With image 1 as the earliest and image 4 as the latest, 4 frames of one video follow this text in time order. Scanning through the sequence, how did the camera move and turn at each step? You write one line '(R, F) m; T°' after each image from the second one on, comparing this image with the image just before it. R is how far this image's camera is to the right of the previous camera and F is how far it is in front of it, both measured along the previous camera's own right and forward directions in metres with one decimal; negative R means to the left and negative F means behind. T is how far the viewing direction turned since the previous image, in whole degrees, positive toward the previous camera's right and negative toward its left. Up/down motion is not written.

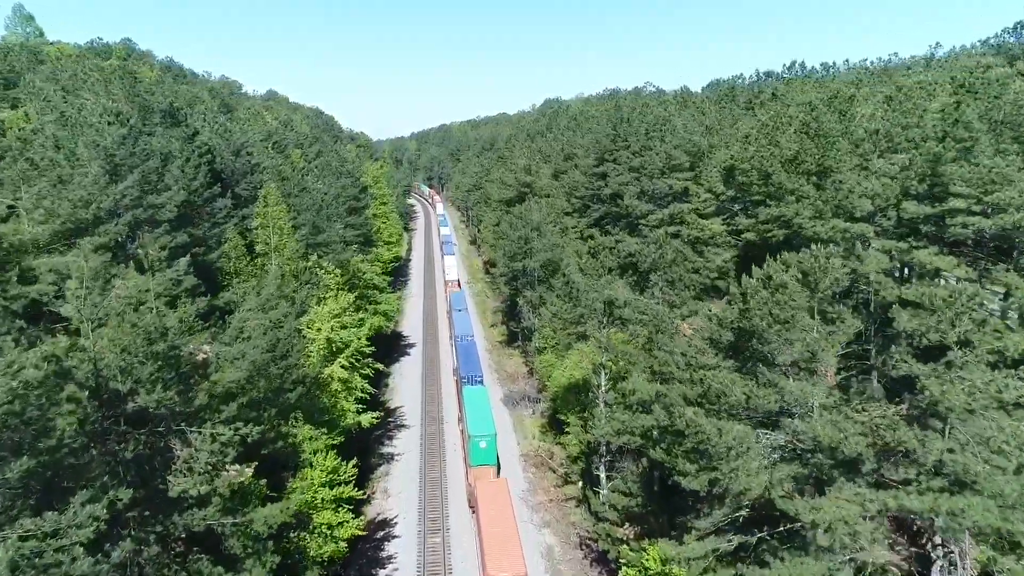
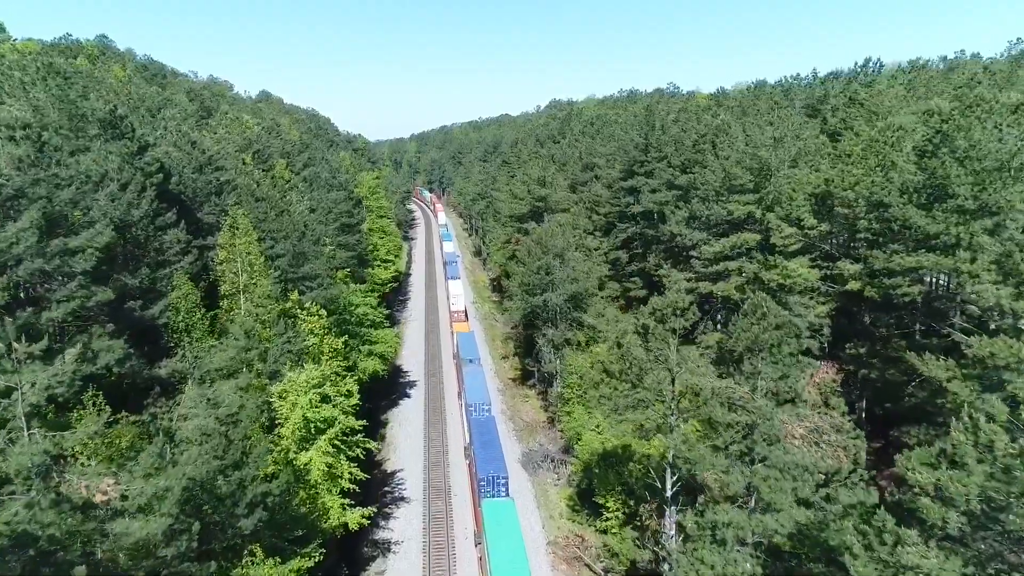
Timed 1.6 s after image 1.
(-1.2, +7.7) m; 0°
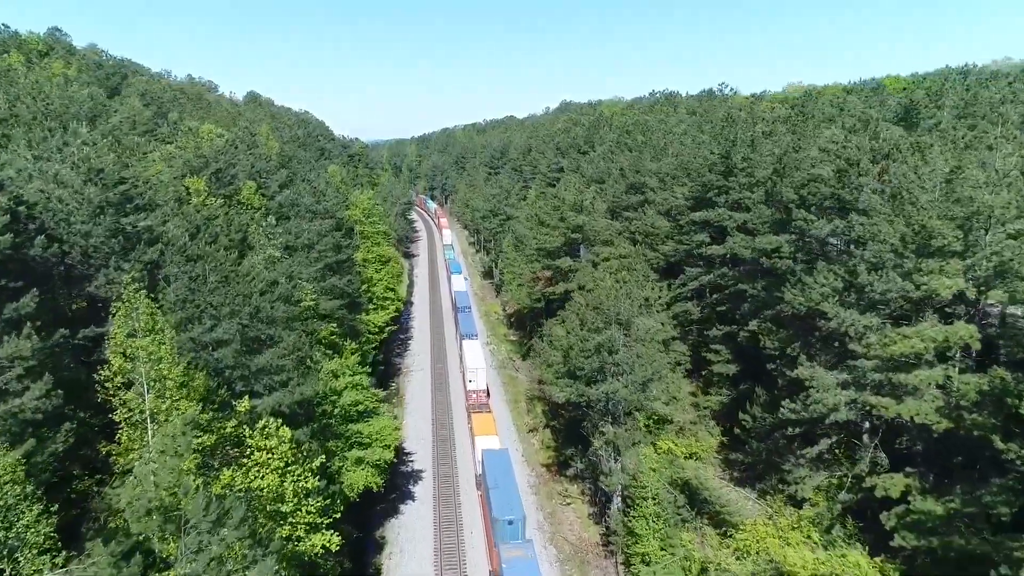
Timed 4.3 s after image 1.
(-2.1, +12.5) m; 0°
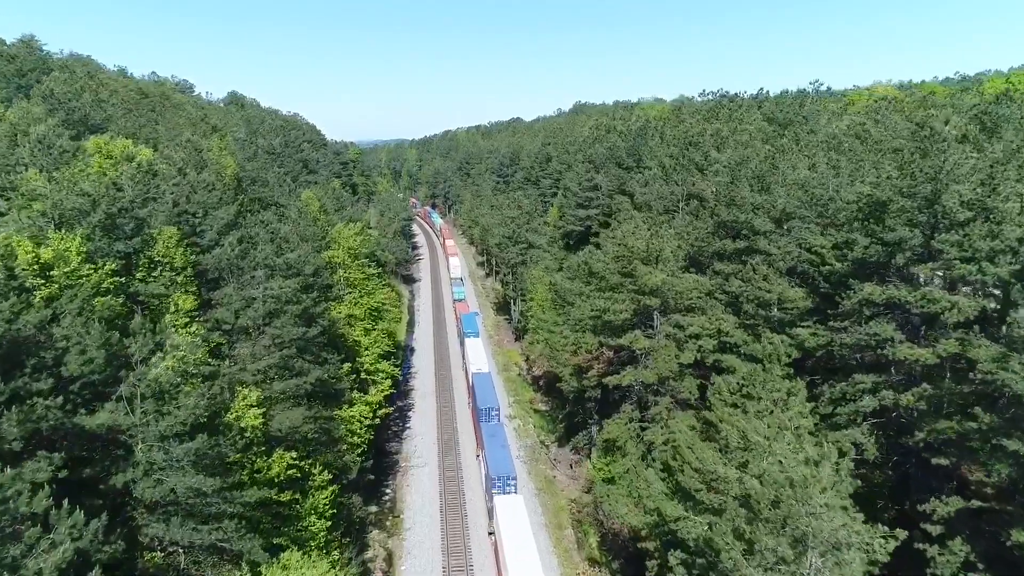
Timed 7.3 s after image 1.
(-2.3, +15.2) m; 0°
